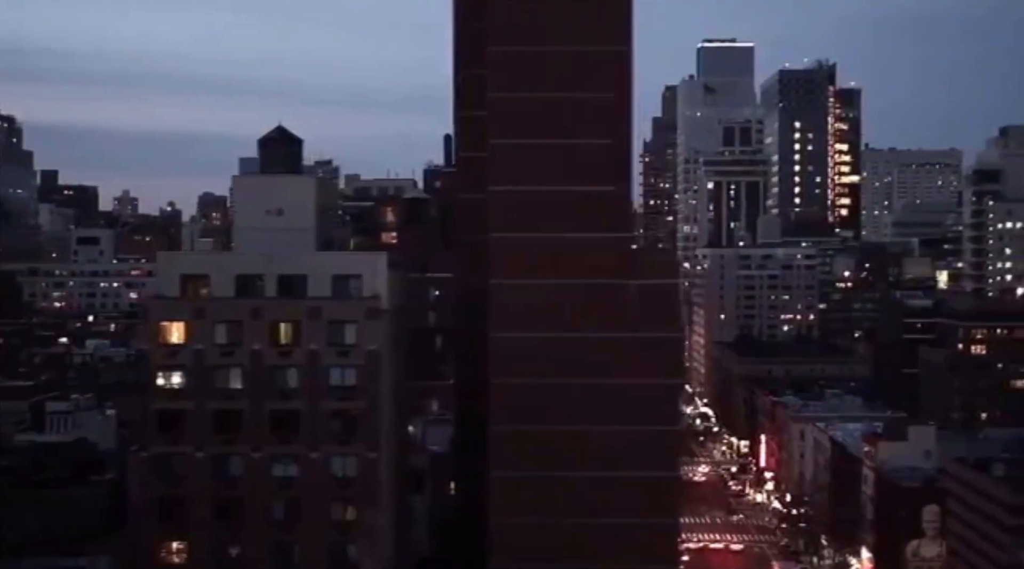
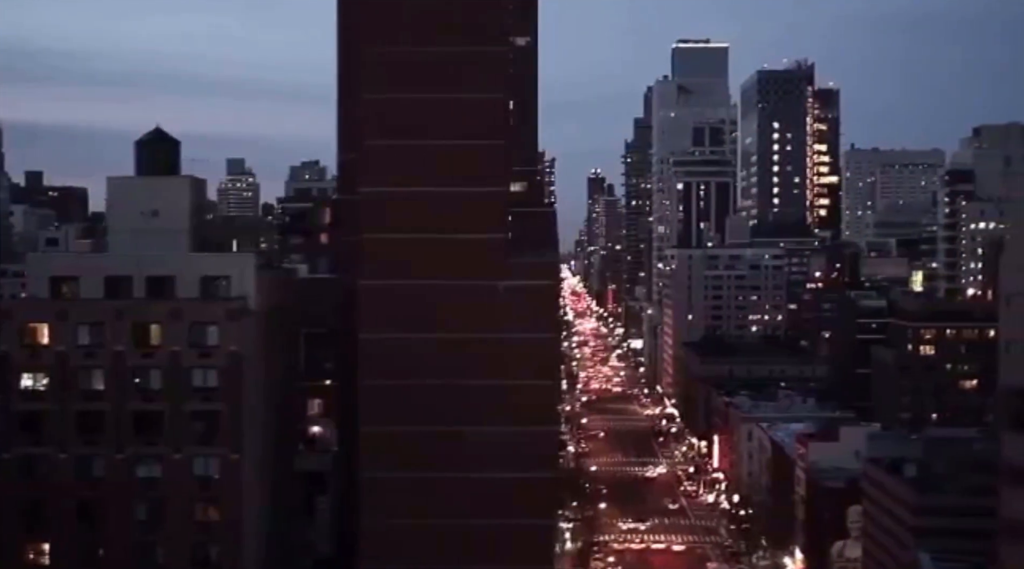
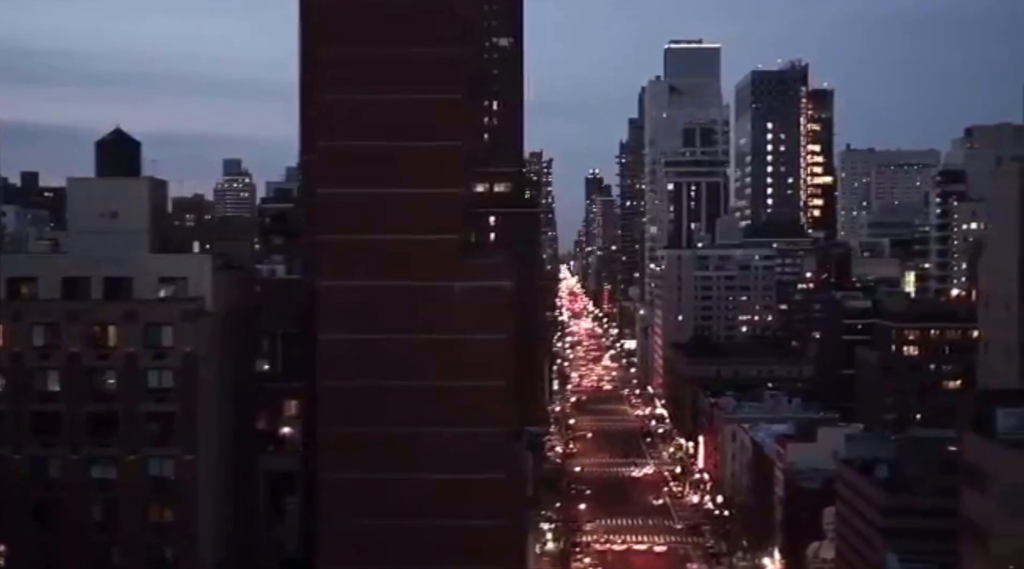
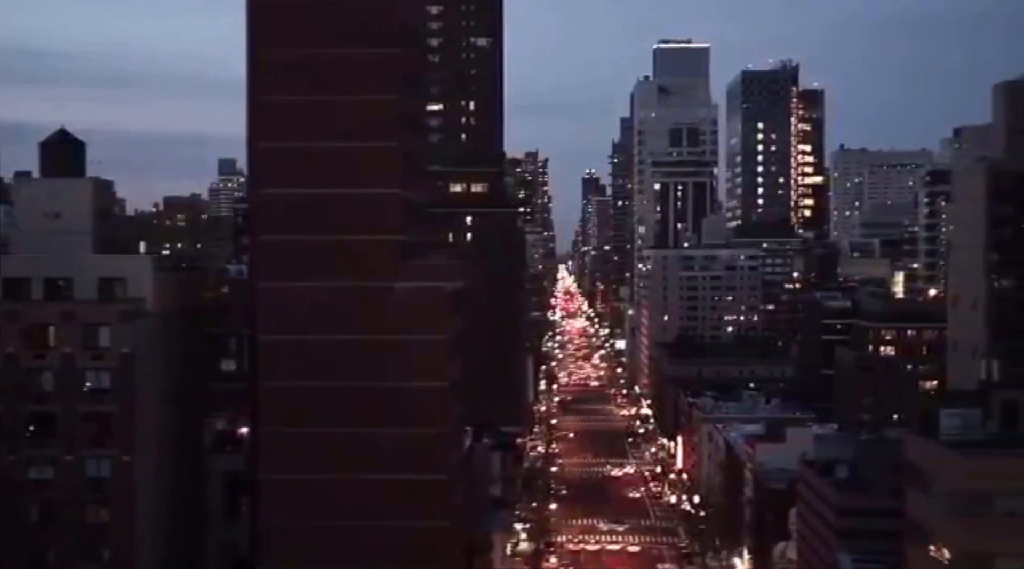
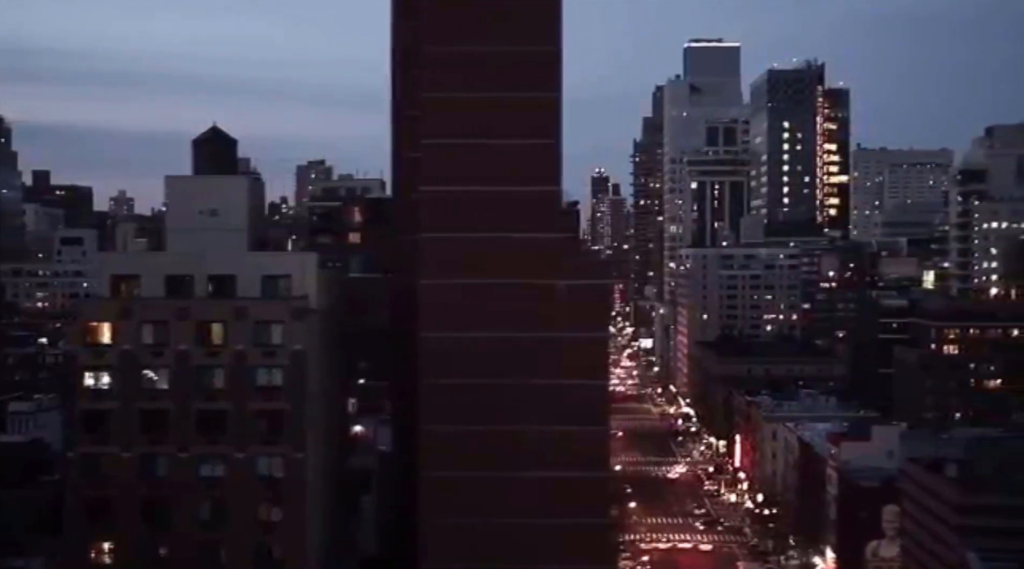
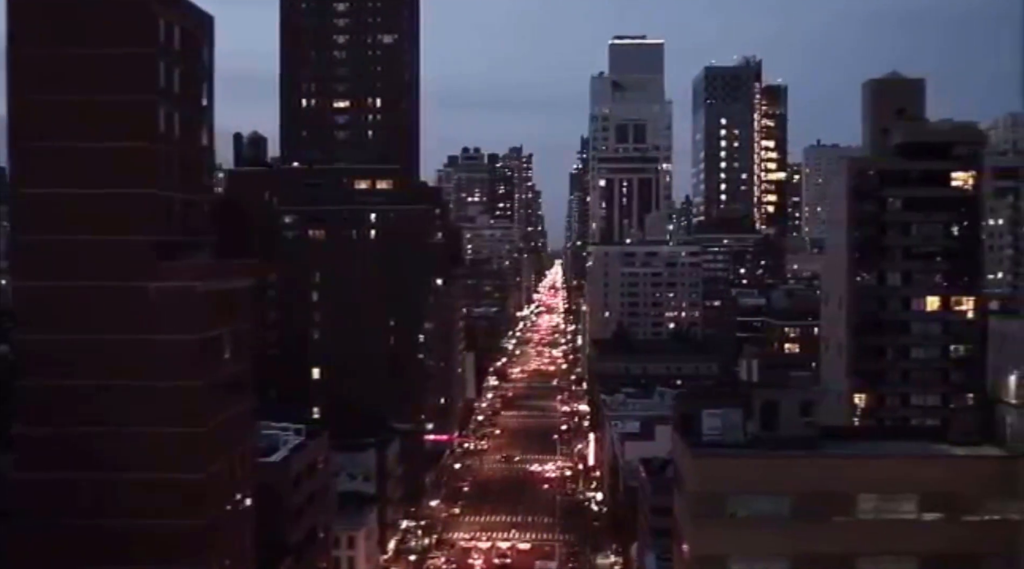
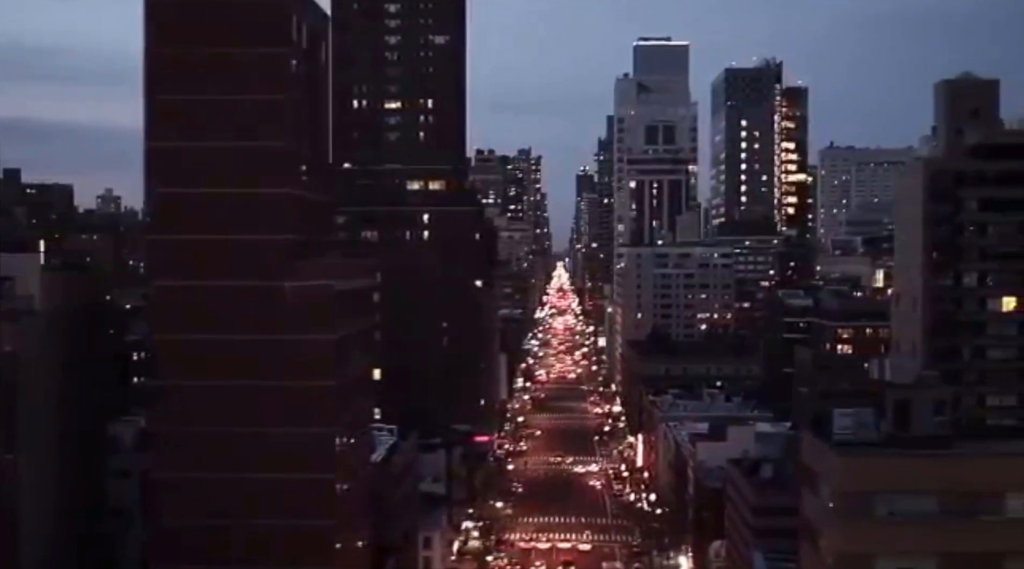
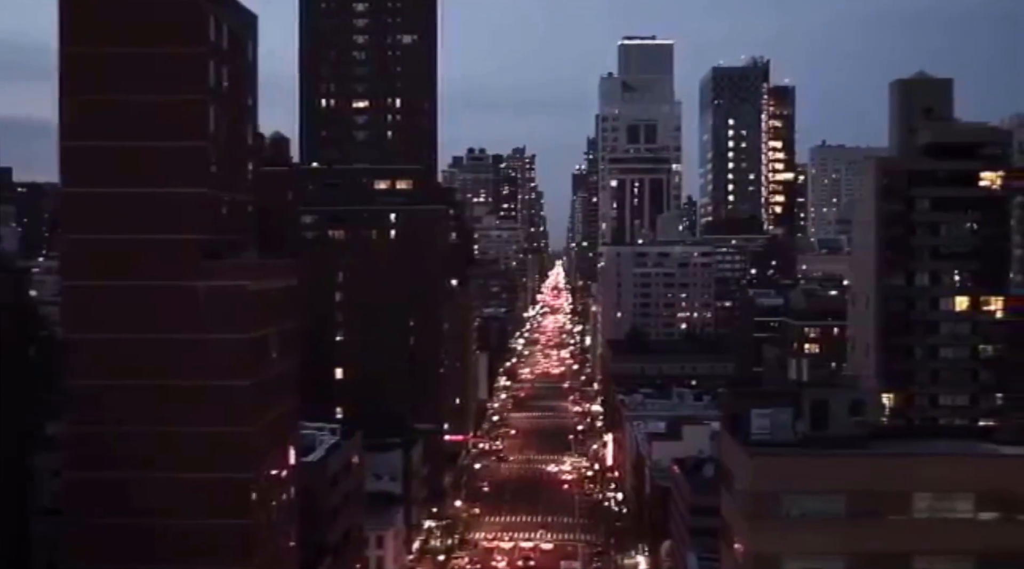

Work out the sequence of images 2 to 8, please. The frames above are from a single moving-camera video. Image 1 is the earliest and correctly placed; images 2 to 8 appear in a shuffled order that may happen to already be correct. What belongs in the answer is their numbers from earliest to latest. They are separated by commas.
5, 2, 3, 4, 7, 8, 6
